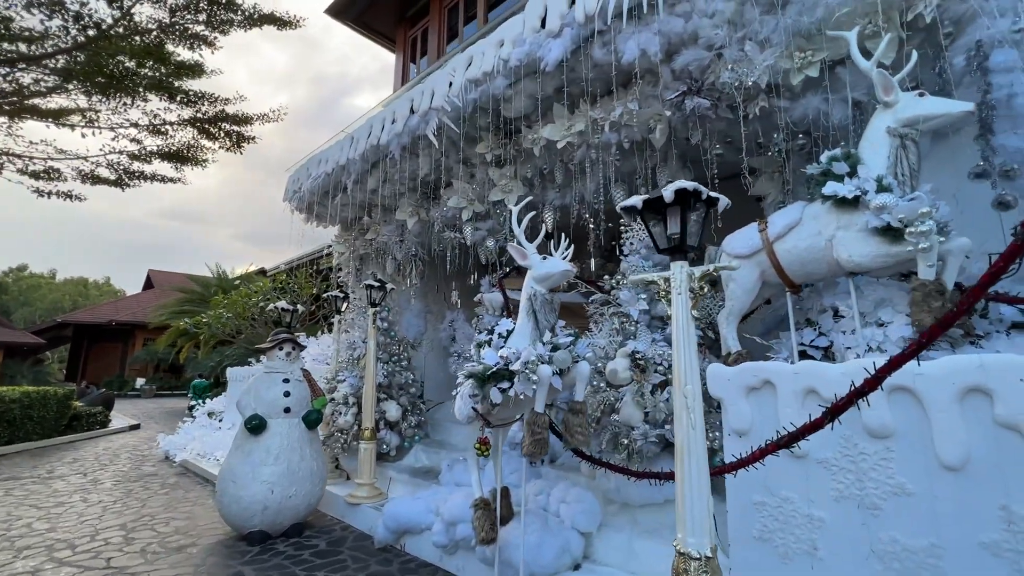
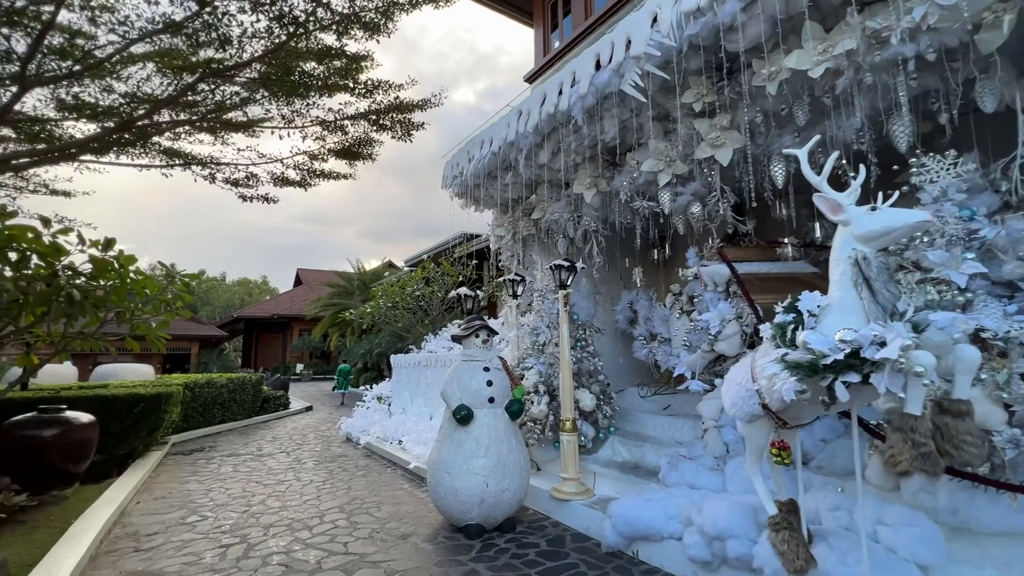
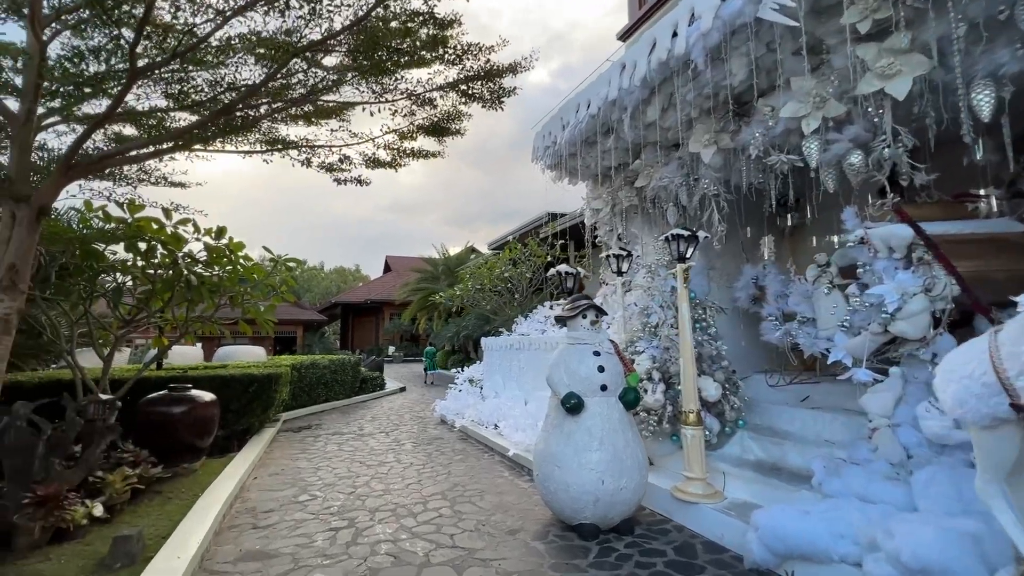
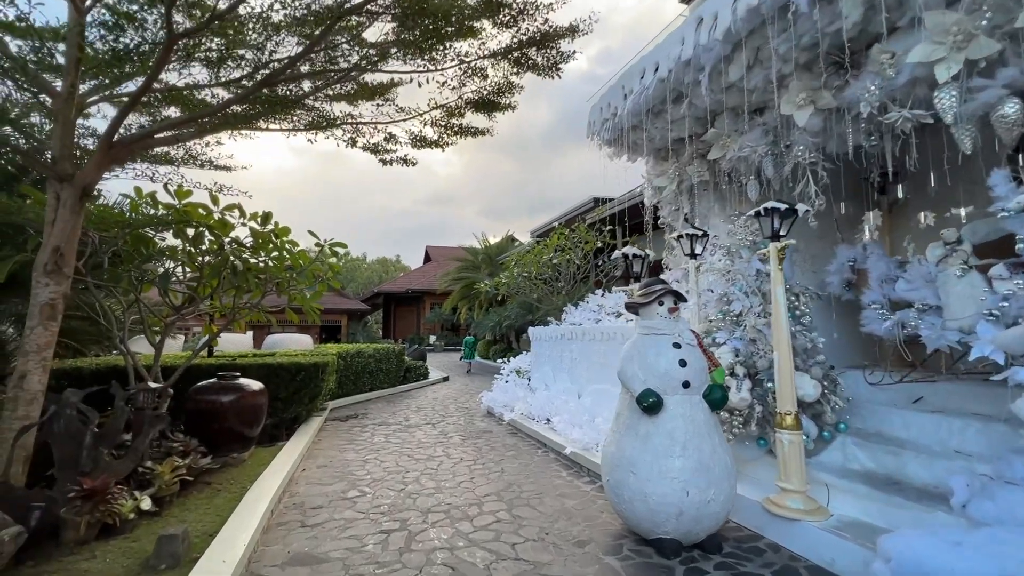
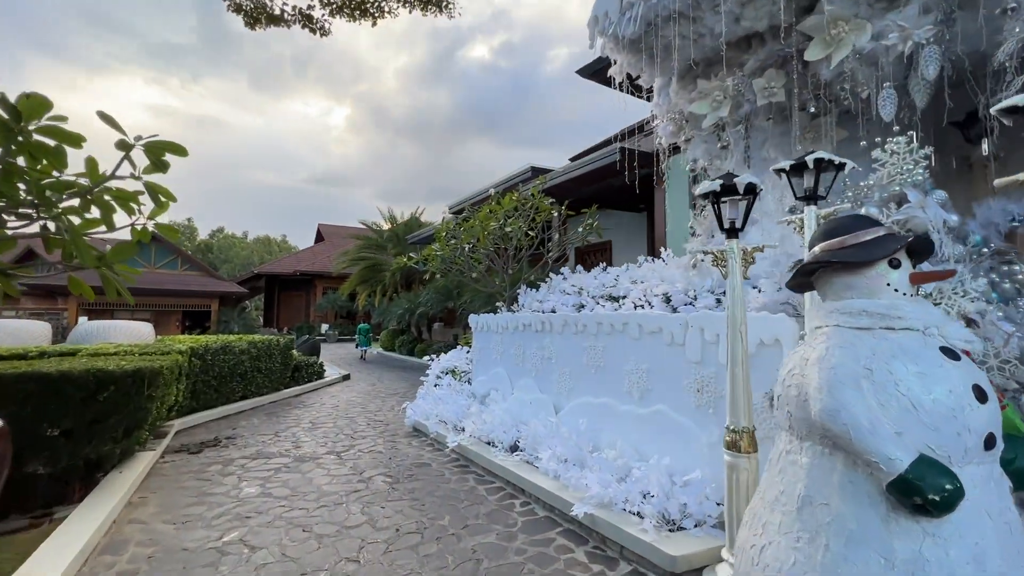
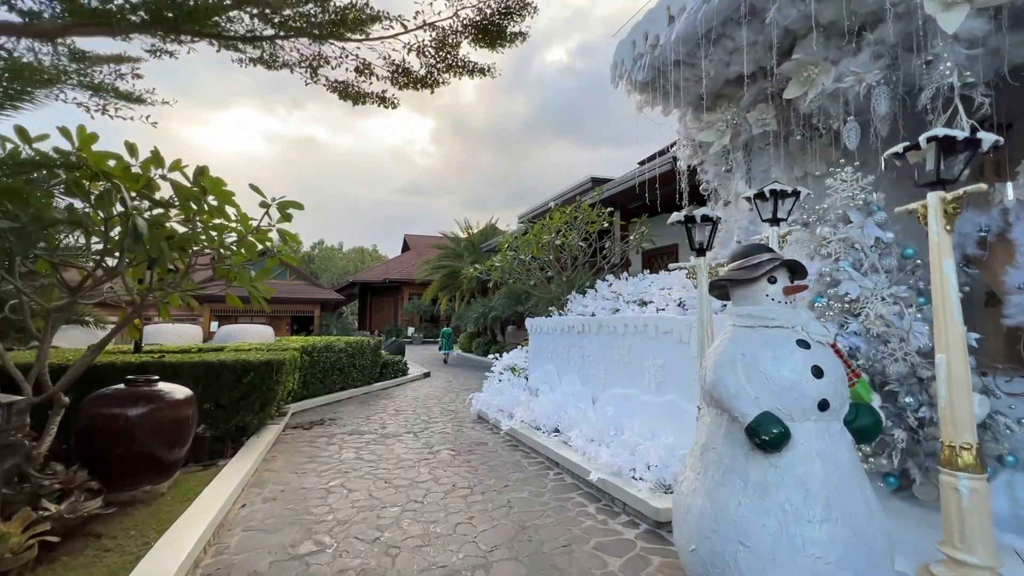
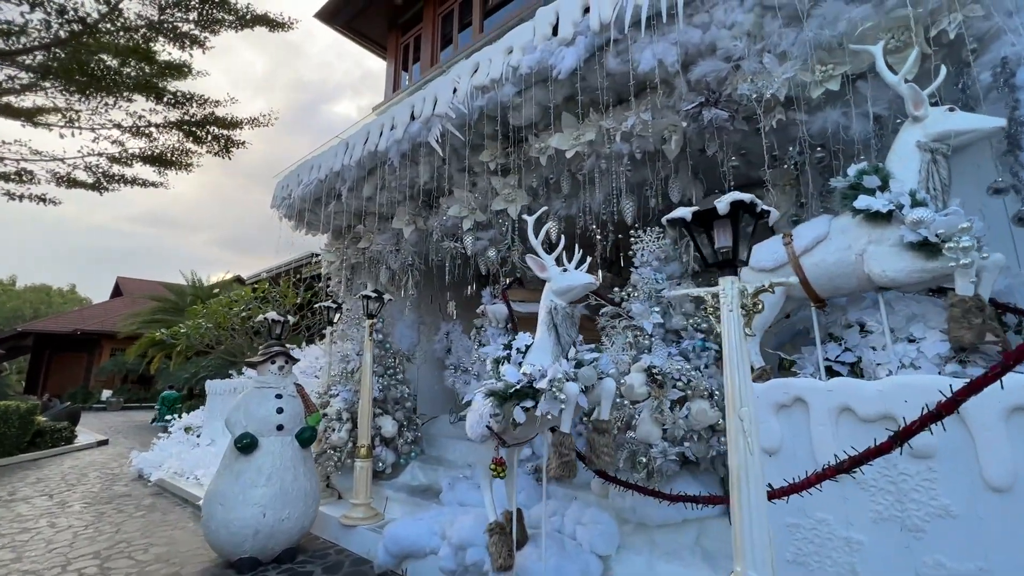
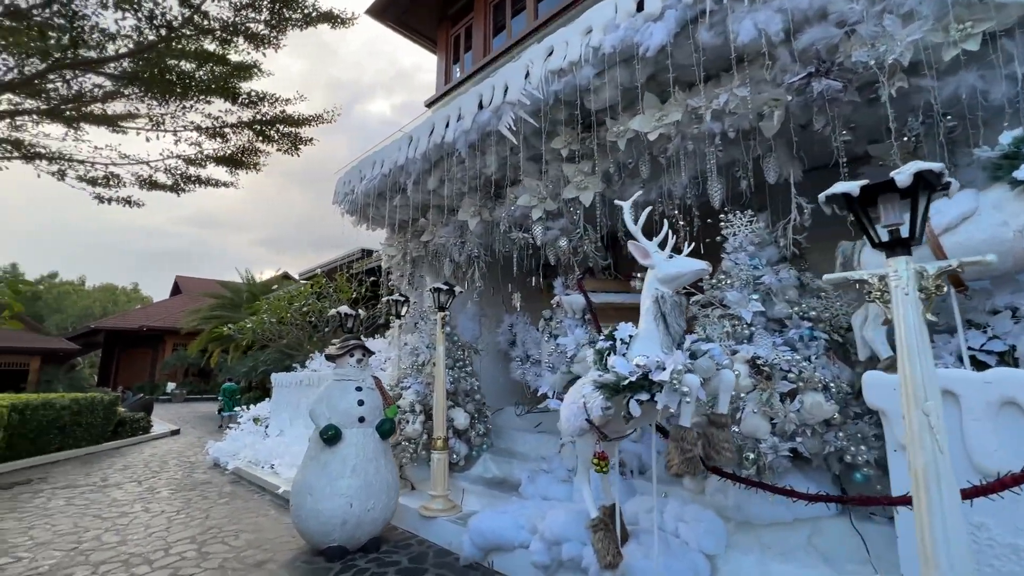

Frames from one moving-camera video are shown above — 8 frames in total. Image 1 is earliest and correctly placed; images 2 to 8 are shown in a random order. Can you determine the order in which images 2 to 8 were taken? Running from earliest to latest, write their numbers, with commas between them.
7, 8, 2, 3, 4, 6, 5
